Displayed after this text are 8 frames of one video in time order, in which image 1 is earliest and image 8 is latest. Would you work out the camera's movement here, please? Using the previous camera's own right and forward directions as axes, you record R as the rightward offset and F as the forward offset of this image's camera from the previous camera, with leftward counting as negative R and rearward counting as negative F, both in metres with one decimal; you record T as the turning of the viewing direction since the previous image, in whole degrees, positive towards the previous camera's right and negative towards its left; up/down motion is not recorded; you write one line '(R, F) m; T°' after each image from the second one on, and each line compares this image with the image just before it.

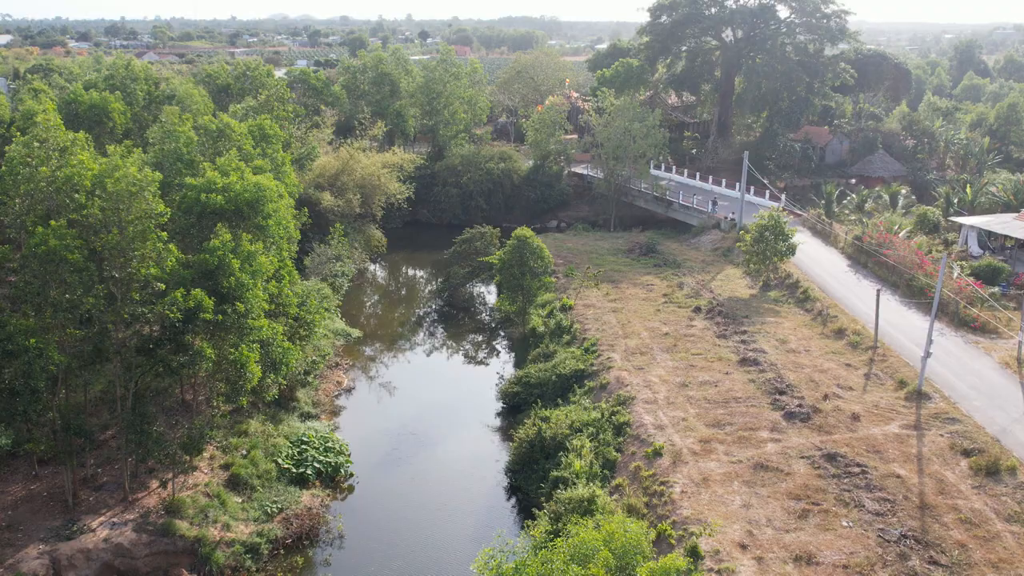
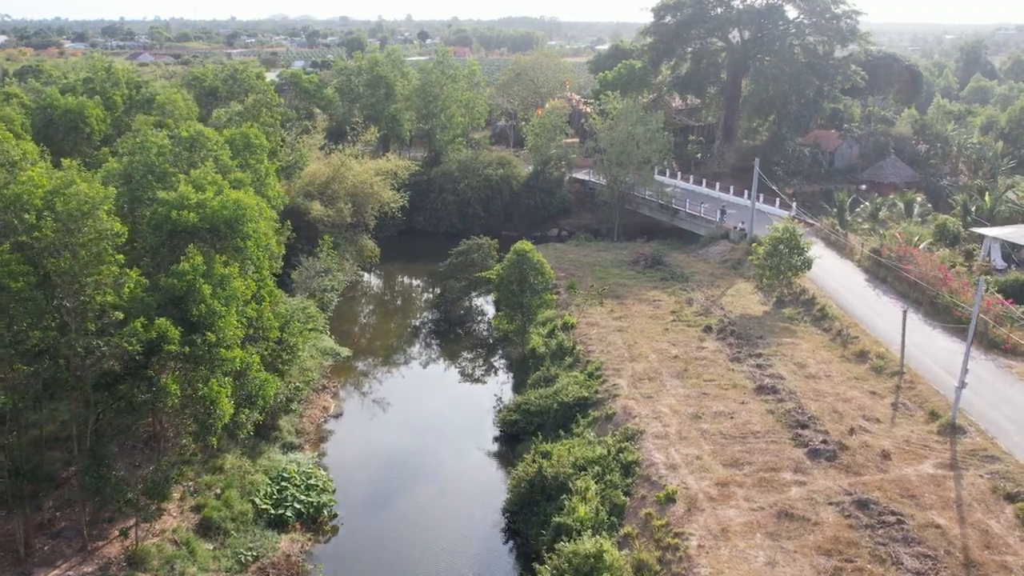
(0.0, +1.5) m; 0°
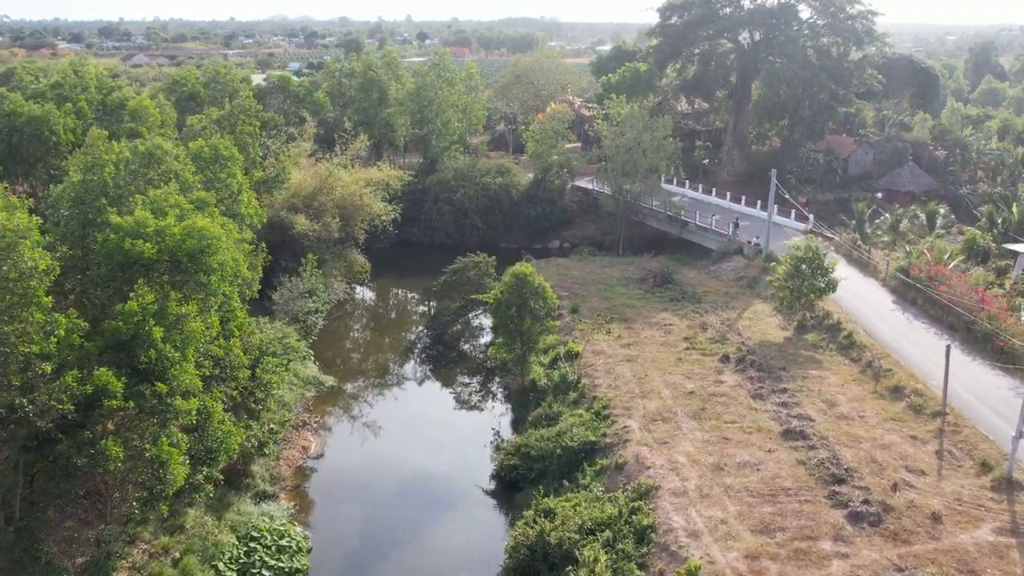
(0.0, +2.0) m; 0°
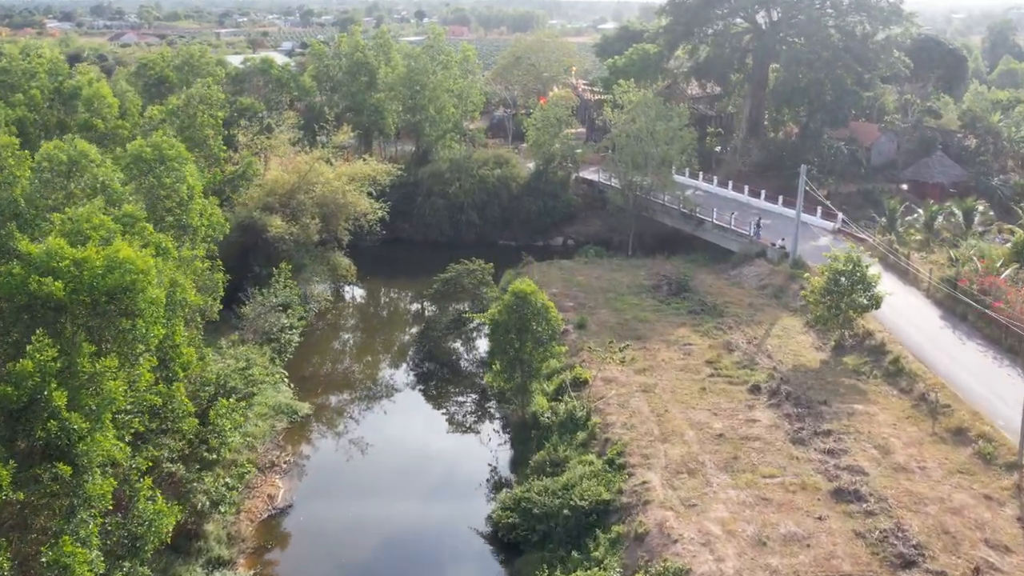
(0.0, +2.8) m; 0°
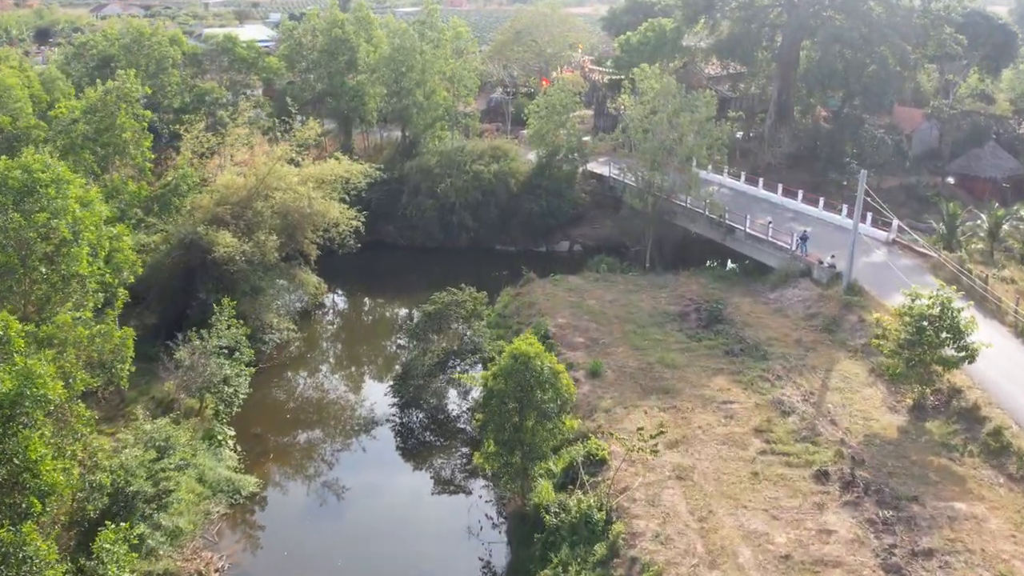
(+0.1, +4.2) m; 0°
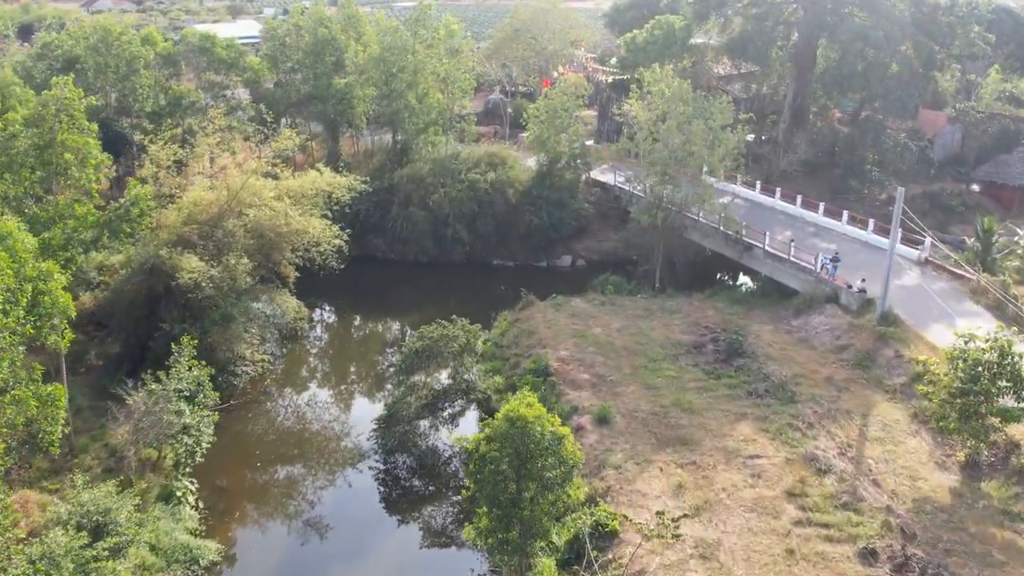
(0.0, +2.0) m; 0°
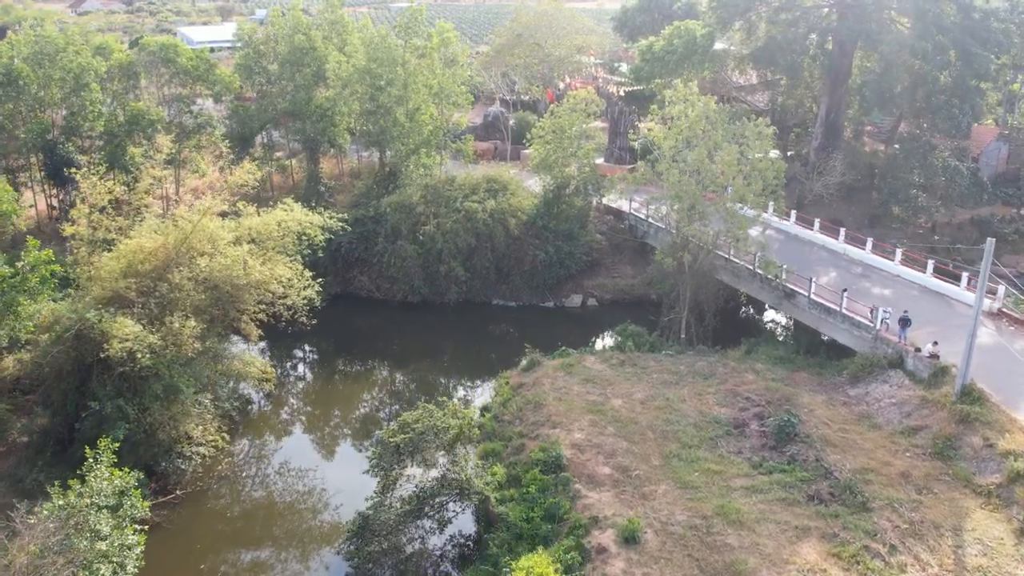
(0.0, +3.3) m; 0°
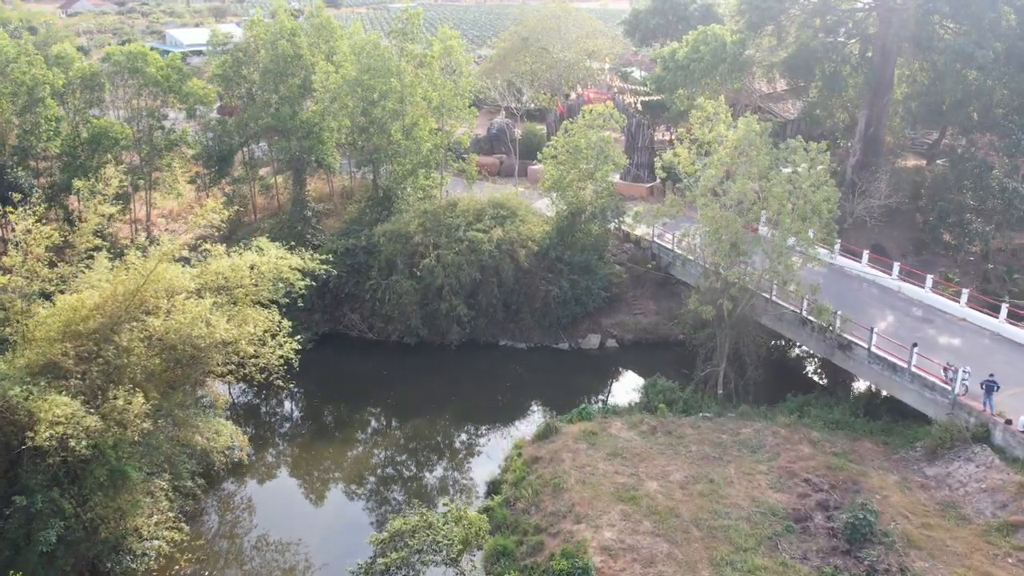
(-0.2, +2.7) m; 0°
